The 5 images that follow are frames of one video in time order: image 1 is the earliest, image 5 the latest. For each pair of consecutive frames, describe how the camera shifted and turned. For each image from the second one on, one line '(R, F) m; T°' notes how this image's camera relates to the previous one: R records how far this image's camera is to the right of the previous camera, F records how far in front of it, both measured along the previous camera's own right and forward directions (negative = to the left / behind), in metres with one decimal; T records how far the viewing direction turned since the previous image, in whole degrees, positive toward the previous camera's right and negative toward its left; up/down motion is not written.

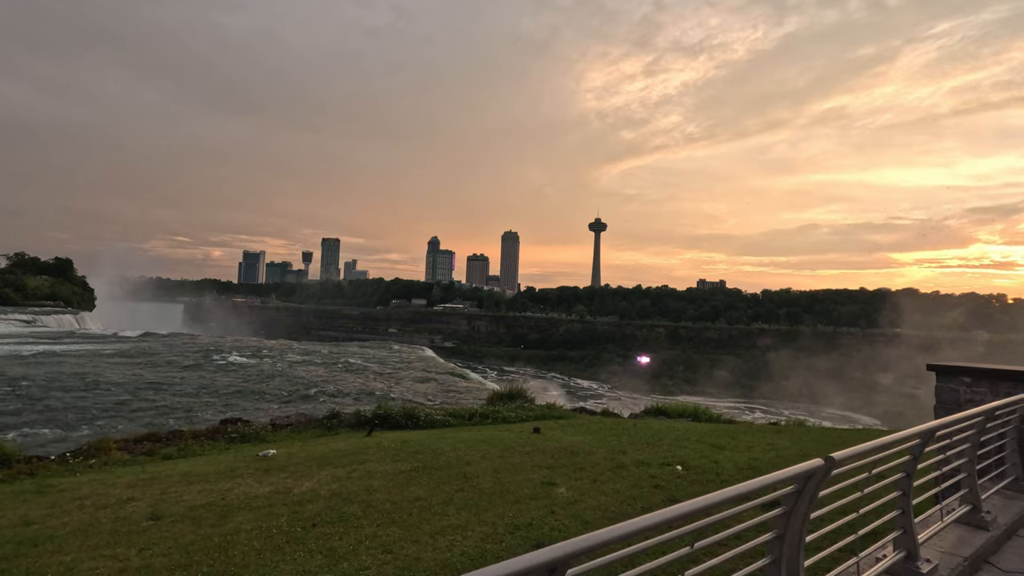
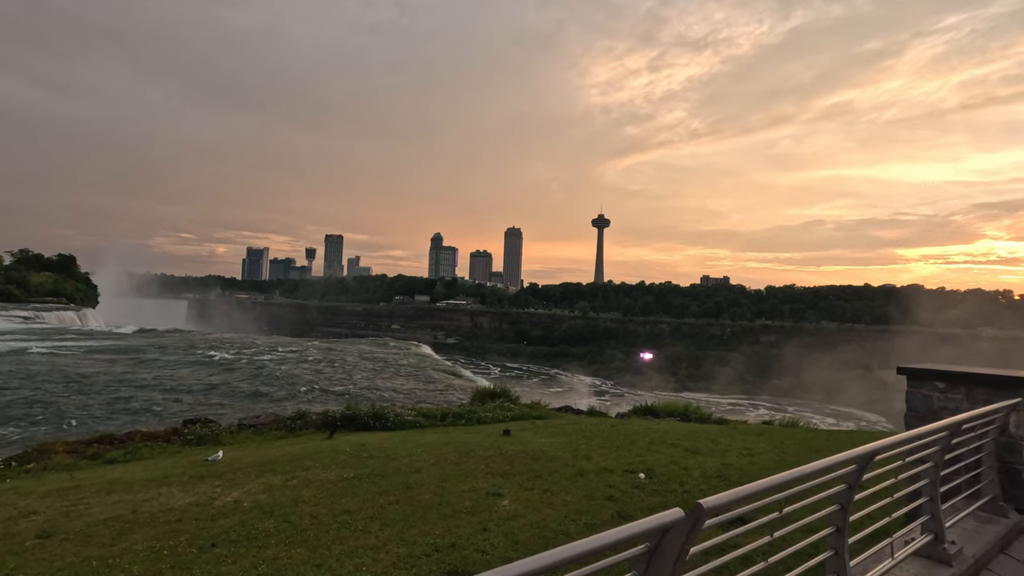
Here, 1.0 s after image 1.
(+0.7, +0.5) m; 0°
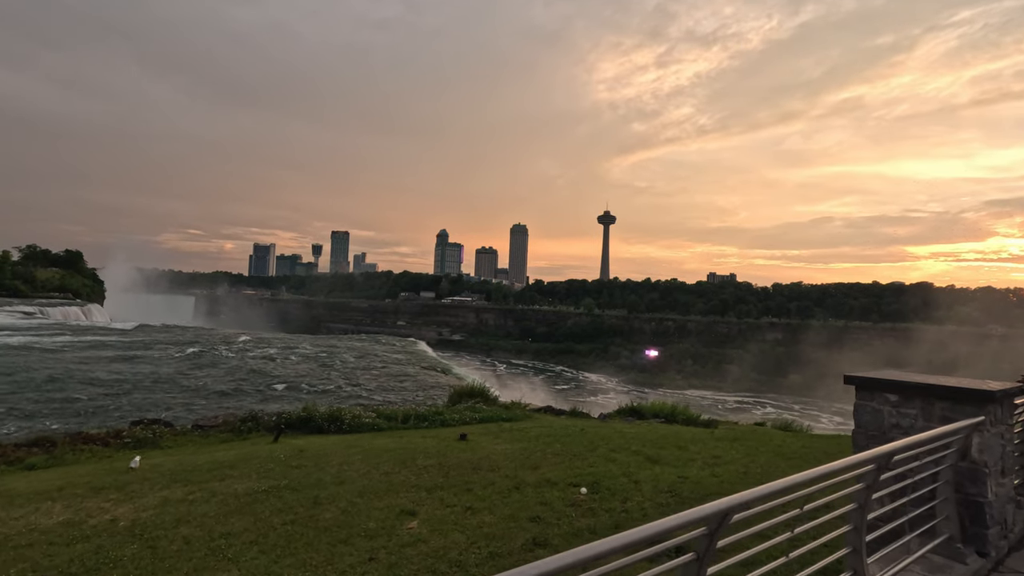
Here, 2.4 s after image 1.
(+0.9, +0.7) m; -1°
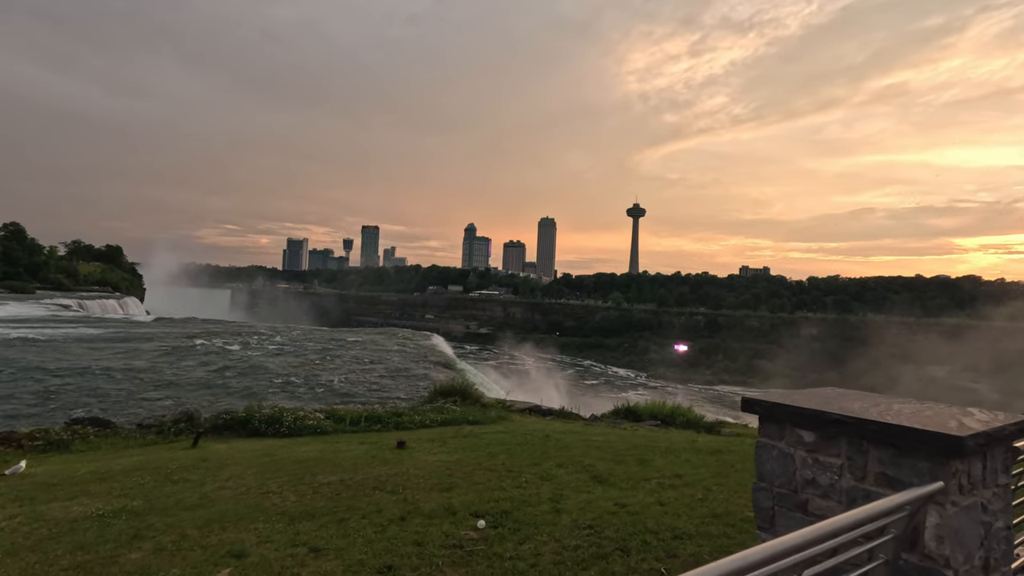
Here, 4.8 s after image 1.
(+1.5, +1.3) m; -3°
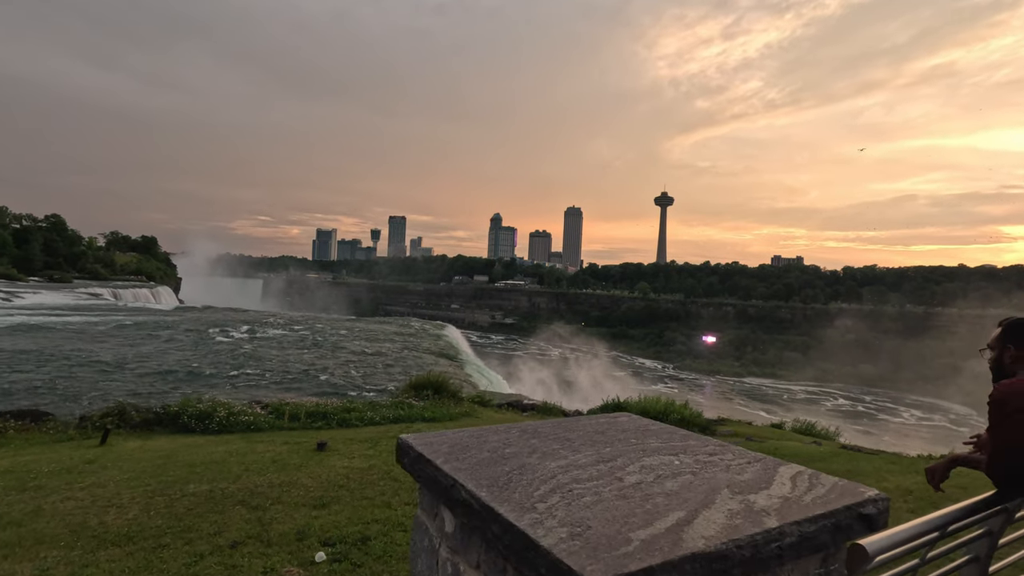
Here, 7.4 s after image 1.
(+1.4, +1.1) m; -3°
